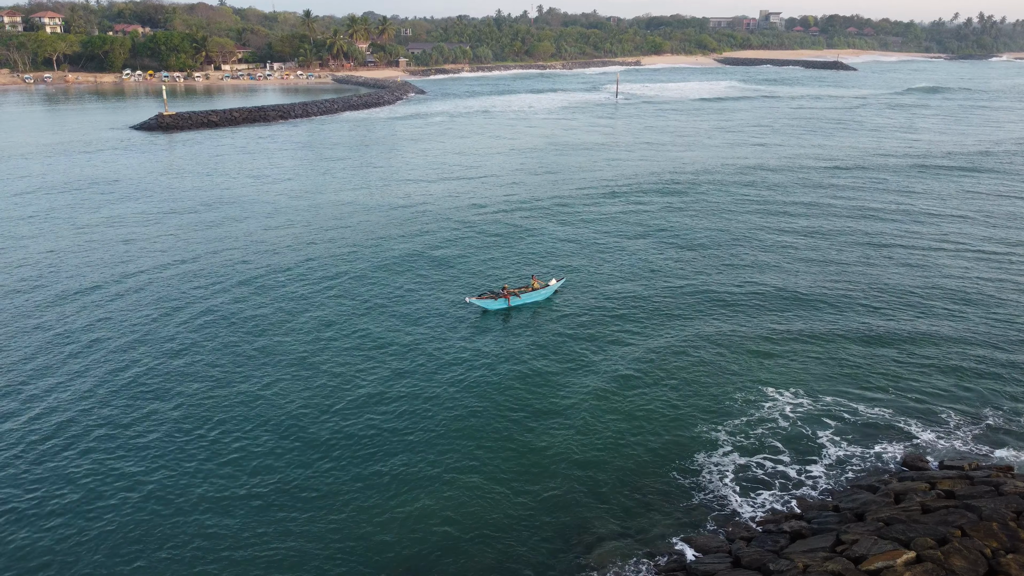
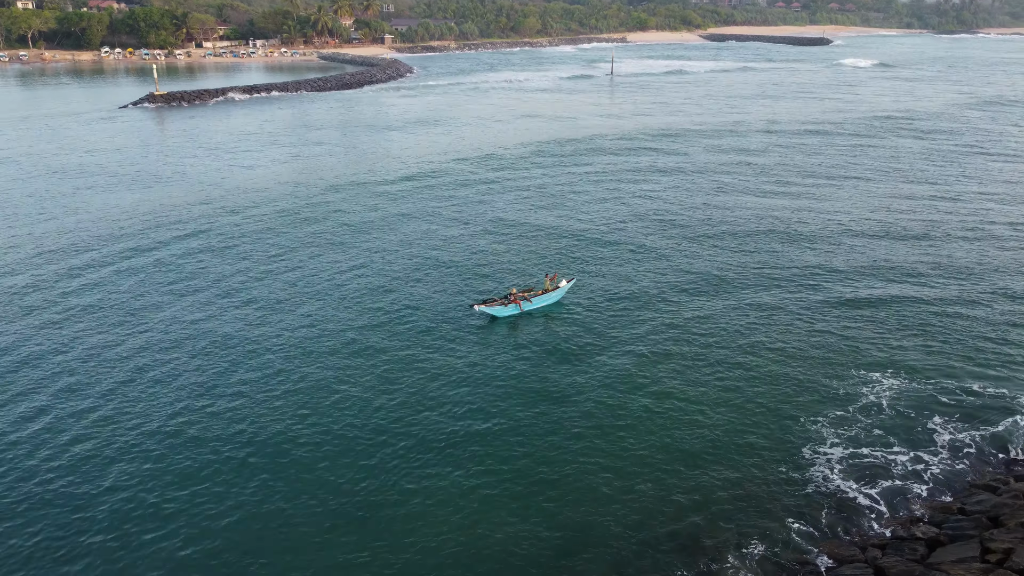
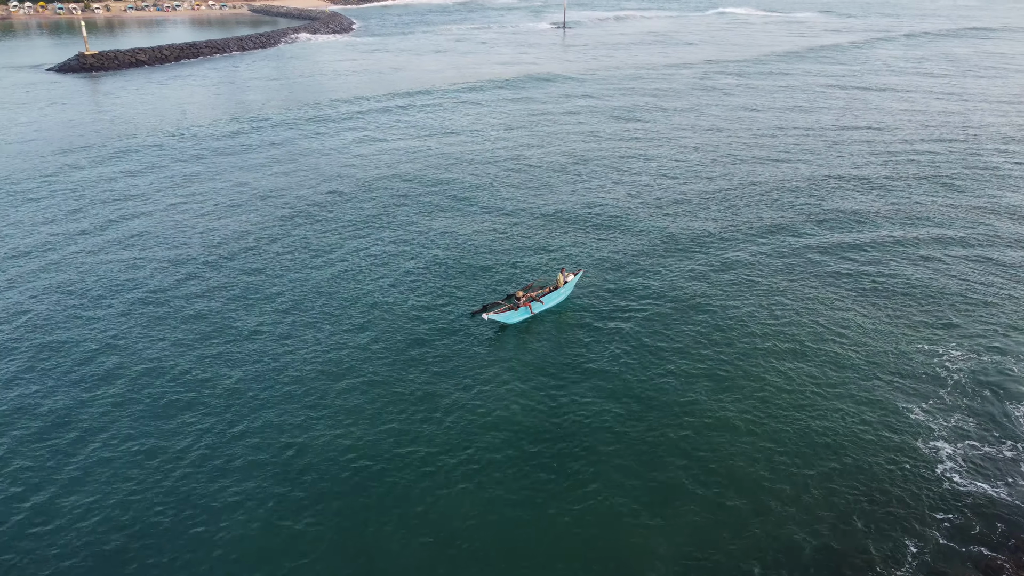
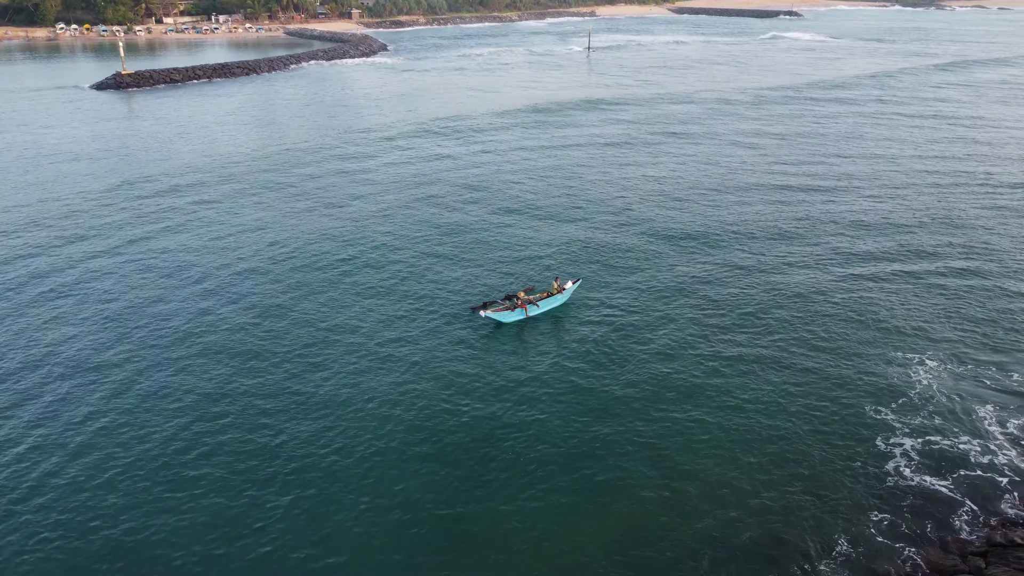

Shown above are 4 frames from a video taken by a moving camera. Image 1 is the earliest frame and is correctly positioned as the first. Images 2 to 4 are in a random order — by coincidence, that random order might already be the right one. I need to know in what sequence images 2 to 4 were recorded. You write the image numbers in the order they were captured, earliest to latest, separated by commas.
2, 4, 3
